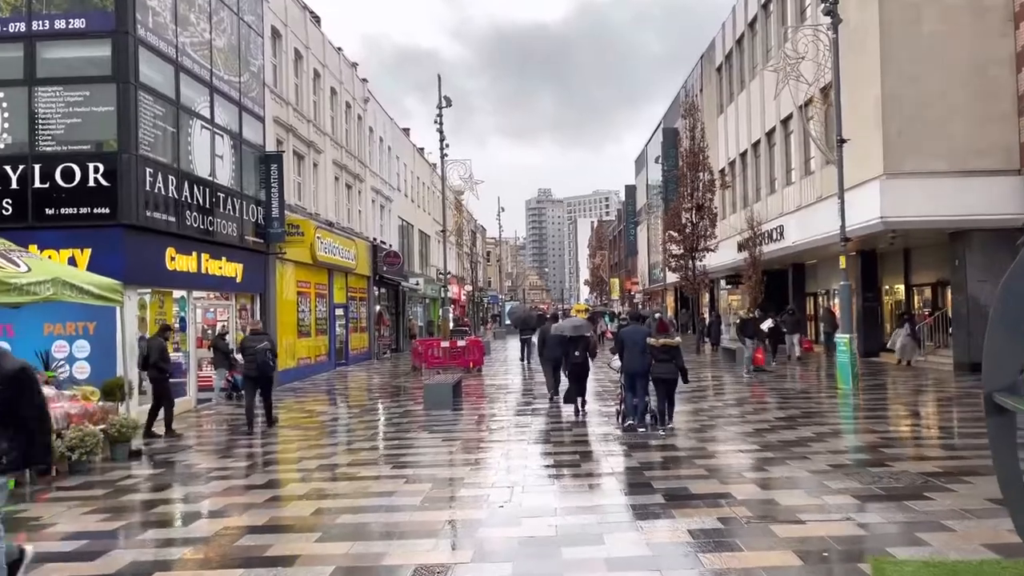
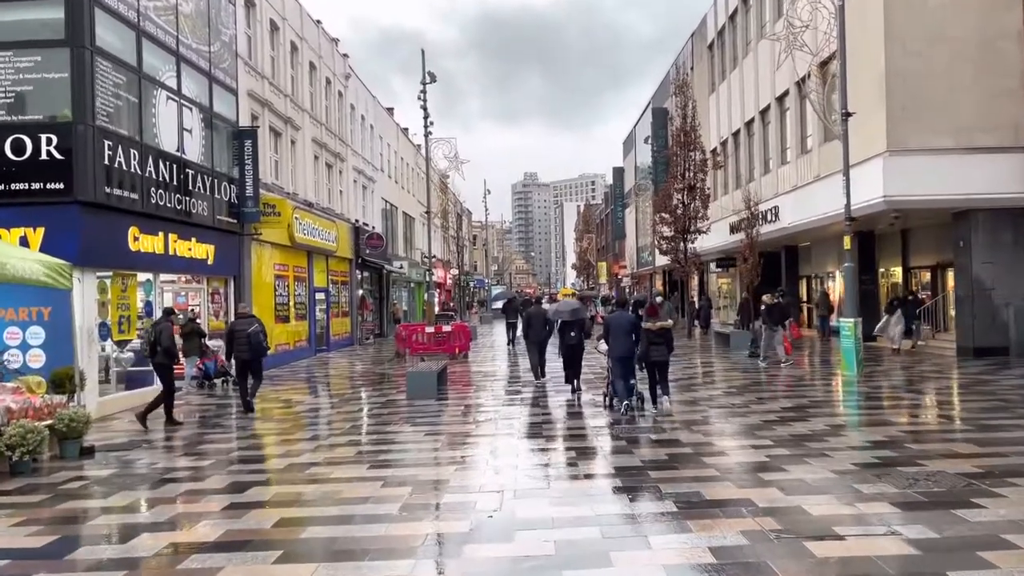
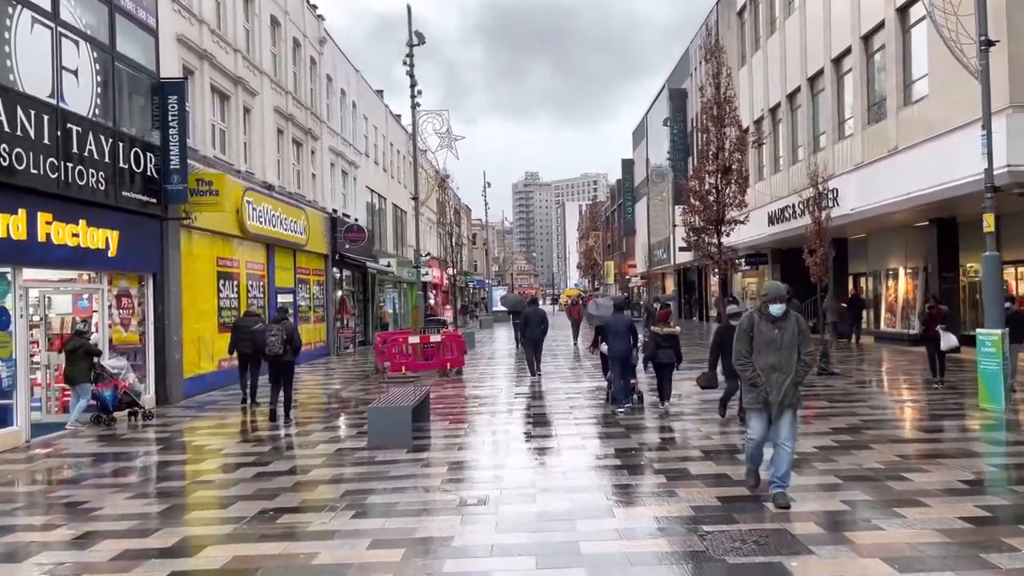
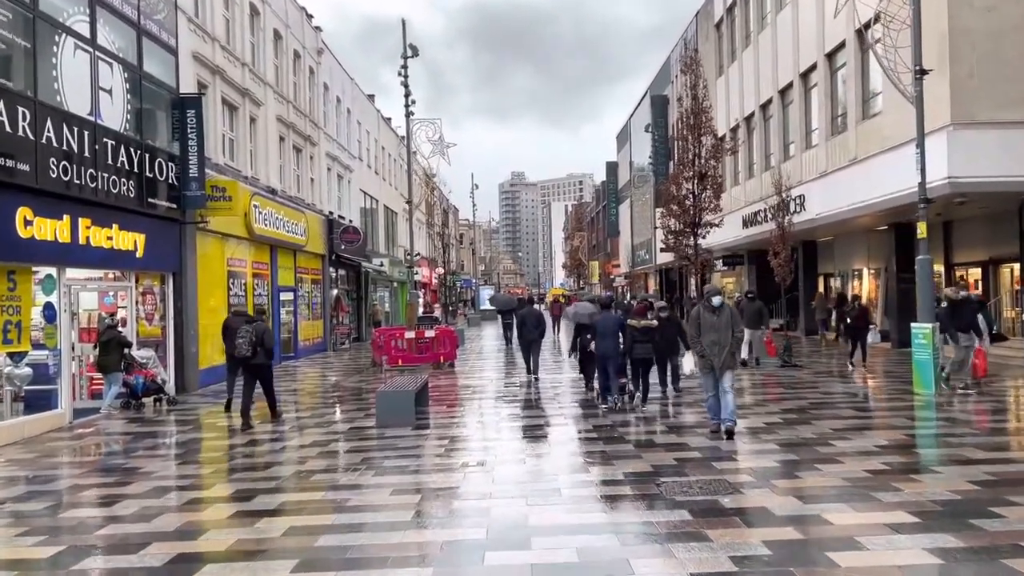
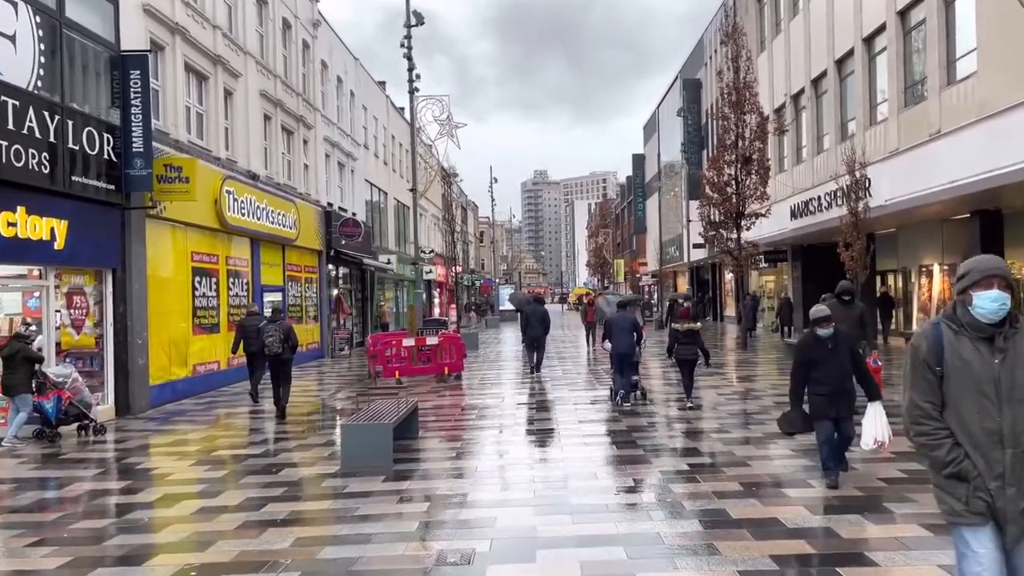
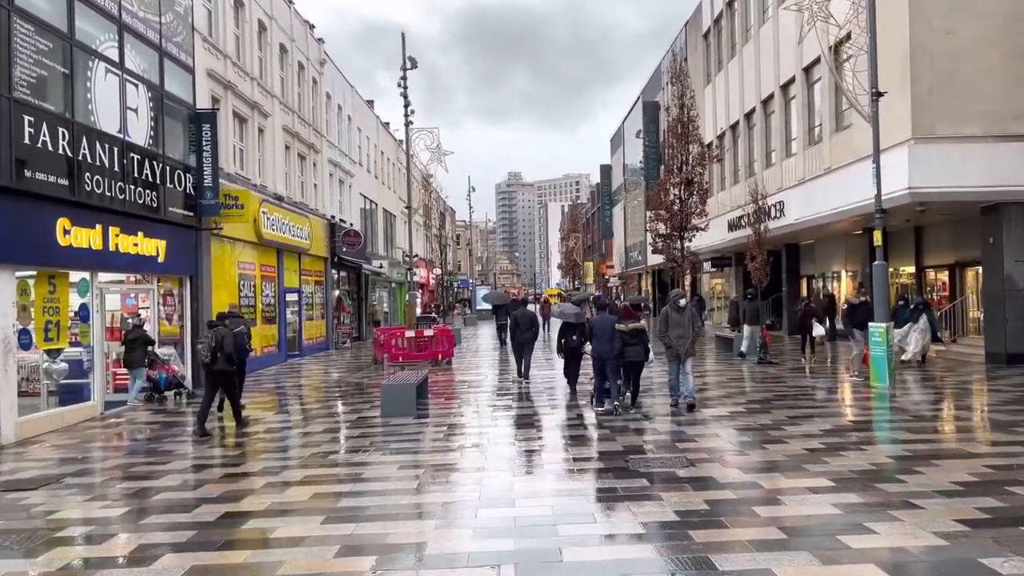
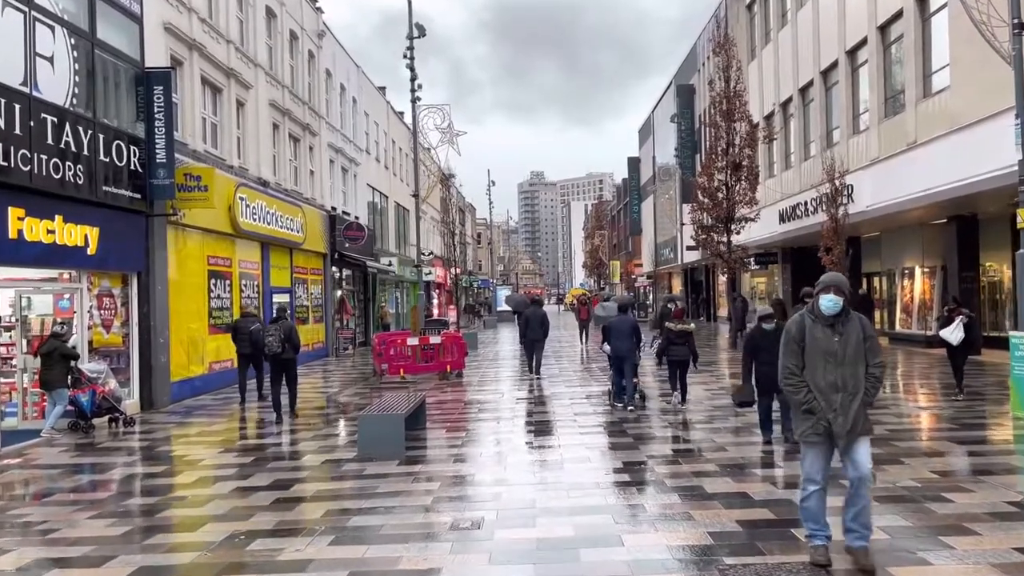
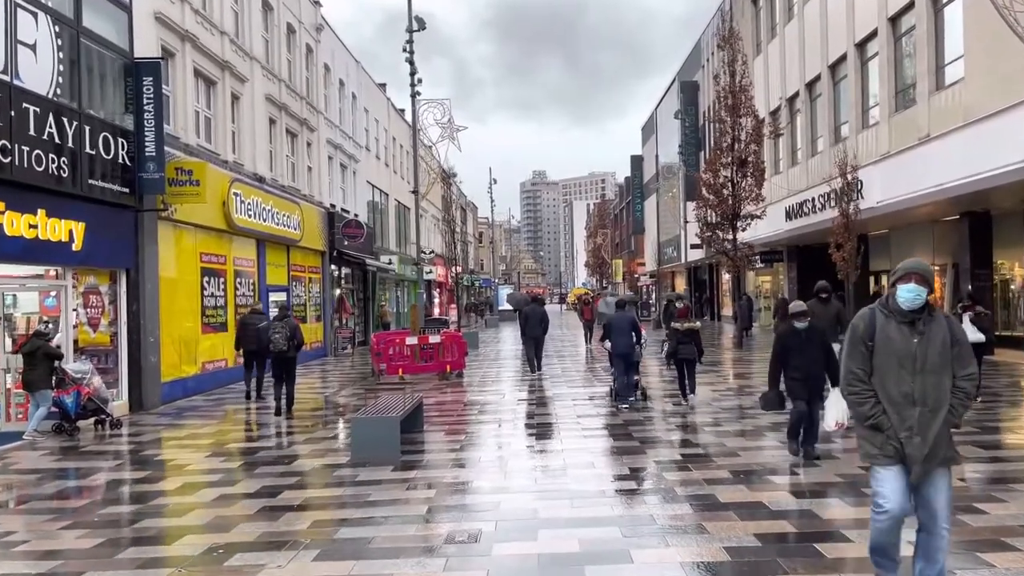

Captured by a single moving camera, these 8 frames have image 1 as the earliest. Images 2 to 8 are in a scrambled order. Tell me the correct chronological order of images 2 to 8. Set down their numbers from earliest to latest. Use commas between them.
2, 6, 4, 3, 7, 8, 5
